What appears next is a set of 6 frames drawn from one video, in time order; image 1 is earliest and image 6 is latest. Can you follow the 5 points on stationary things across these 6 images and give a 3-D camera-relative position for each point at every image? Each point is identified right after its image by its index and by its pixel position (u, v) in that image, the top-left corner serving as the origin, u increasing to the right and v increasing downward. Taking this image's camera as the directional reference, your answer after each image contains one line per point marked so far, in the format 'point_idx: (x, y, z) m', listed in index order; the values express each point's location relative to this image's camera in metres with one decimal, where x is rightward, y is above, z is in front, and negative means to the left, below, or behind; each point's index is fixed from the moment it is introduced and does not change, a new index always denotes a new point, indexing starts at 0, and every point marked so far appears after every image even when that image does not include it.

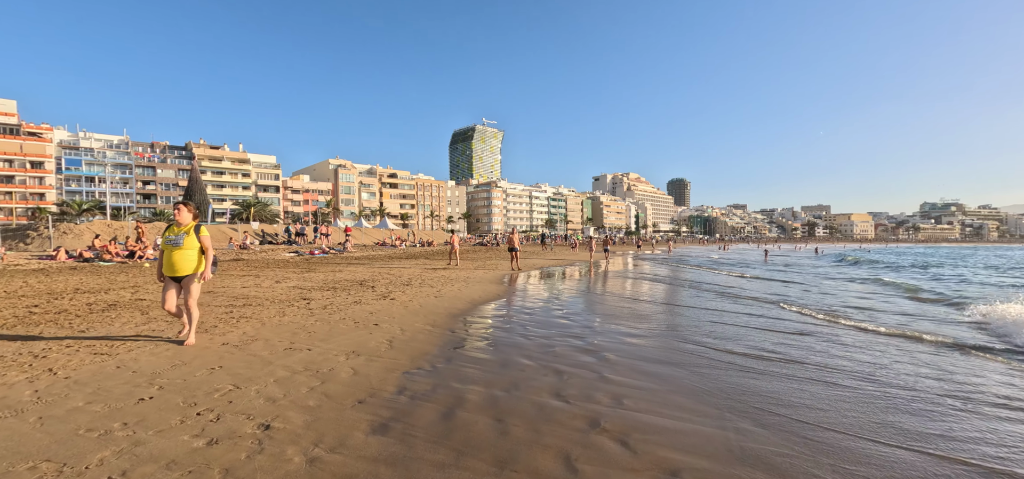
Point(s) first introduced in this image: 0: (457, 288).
0: (-1.4, -1.2, +10.4) m
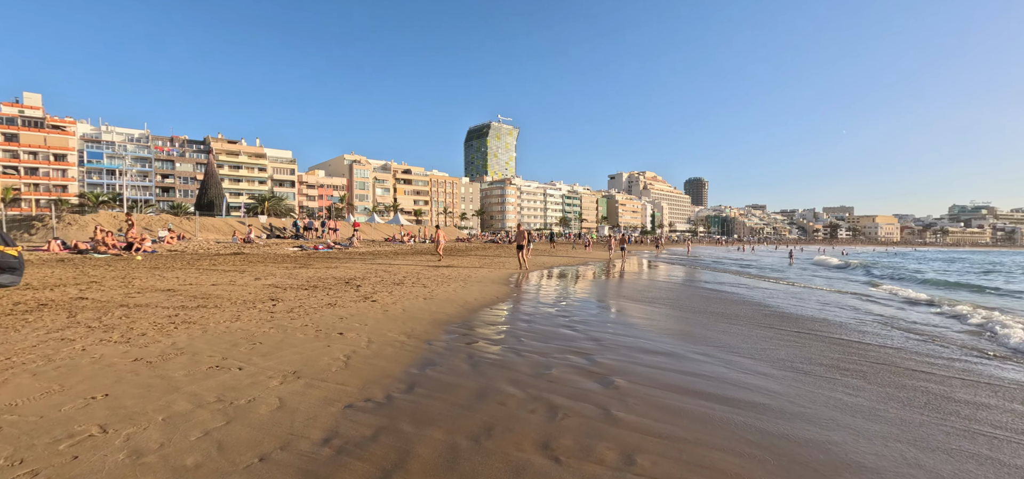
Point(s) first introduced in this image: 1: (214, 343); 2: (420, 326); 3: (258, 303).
0: (-1.4, -1.1, +9.4) m
1: (-3.0, -1.1, +4.3) m
2: (-1.2, -1.1, +5.6) m
3: (-3.7, -0.9, +6.2) m
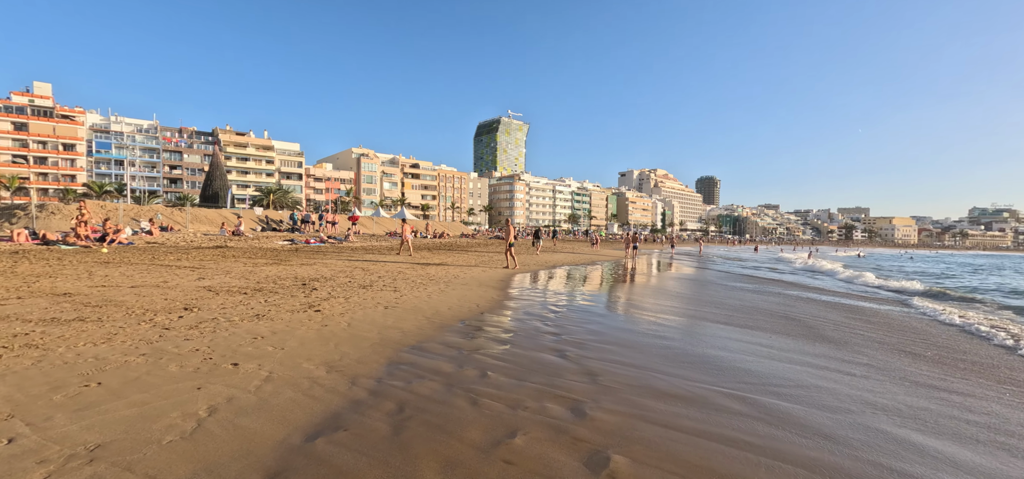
0: (-1.6, -1.0, +8.0) m
1: (-3.4, -1.0, +3.0) m
2: (-1.5, -1.1, +4.2) m
3: (-4.1, -0.9, +4.9) m
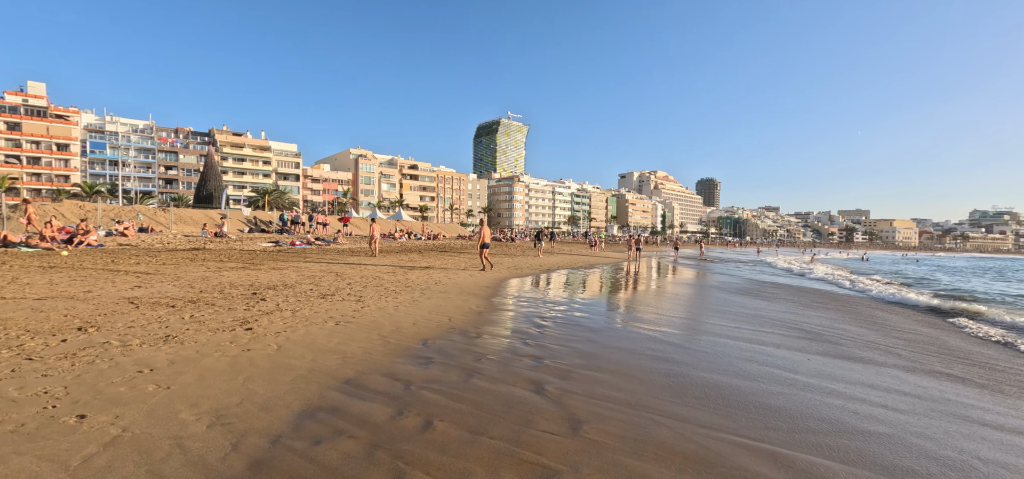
0: (-1.9, -1.0, +7.1) m
1: (-3.7, -1.0, +2.0) m
2: (-1.9, -1.2, +3.3) m
3: (-4.4, -0.9, +3.9) m
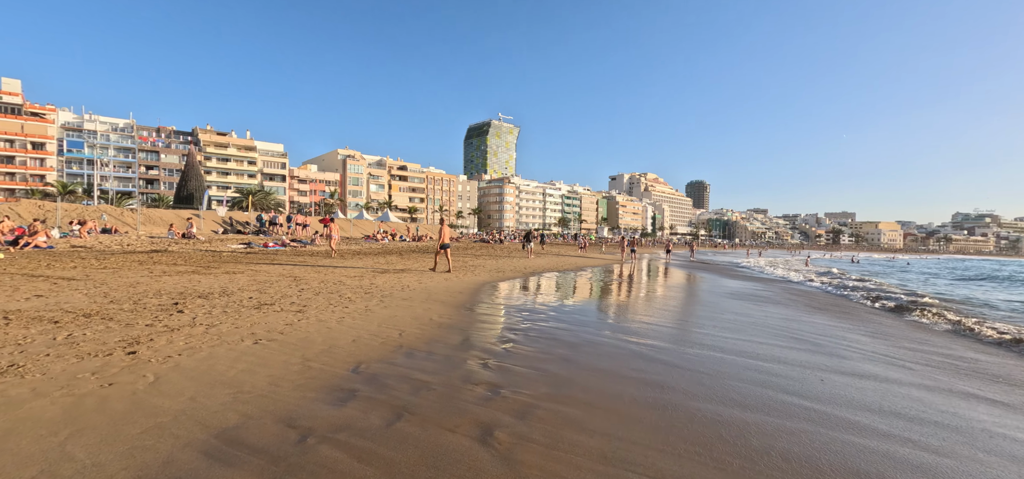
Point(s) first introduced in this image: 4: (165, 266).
0: (-2.4, -1.1, +6.1) m
1: (-4.1, -1.0, +1.0) m
2: (-2.3, -1.2, +2.3) m
3: (-4.8, -0.9, +2.9) m
4: (-9.4, -0.7, +11.4) m
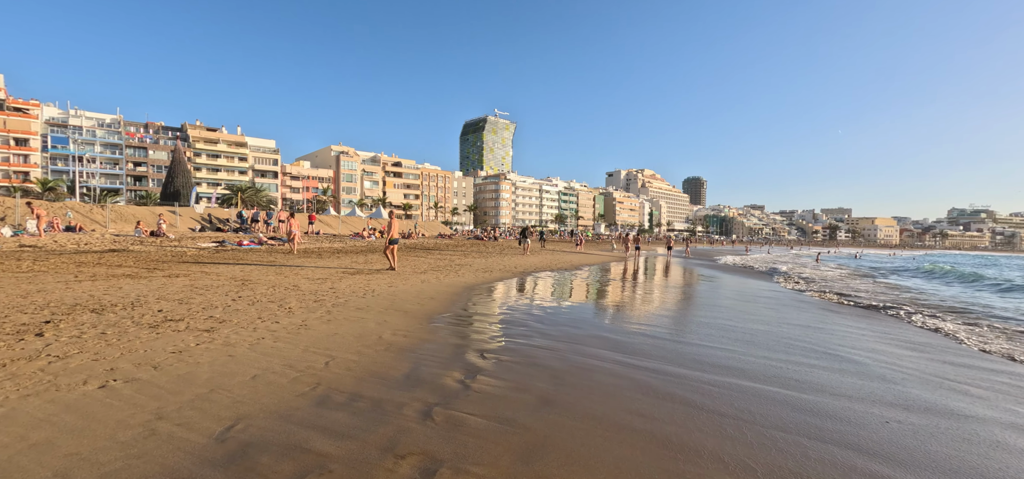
0: (-2.7, -1.1, +4.9) m
1: (-4.4, -1.1, -0.2) m
2: (-2.6, -1.2, +1.1) m
3: (-5.1, -0.9, +1.7) m
4: (-9.8, -0.7, +10.1) m
